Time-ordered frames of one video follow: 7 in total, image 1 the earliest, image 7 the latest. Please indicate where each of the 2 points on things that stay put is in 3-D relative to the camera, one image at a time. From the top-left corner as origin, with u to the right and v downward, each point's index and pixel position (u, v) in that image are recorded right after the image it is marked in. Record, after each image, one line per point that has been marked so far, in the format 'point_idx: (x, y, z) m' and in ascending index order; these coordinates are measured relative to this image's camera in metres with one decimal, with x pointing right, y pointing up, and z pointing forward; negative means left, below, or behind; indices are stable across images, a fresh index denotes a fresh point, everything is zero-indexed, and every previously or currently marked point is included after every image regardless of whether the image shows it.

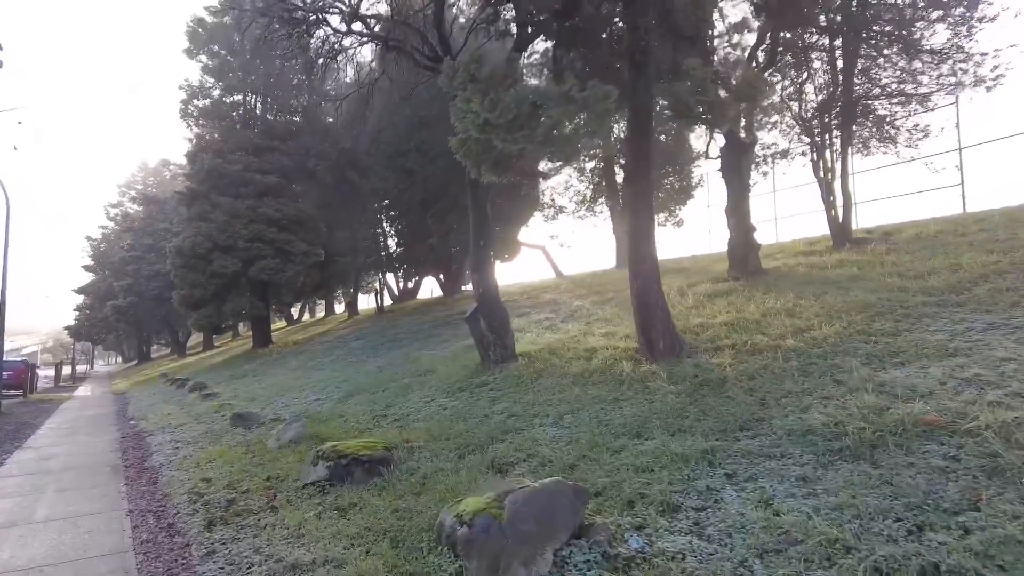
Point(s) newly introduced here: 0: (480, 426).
0: (-0.3, -1.4, +6.9) m
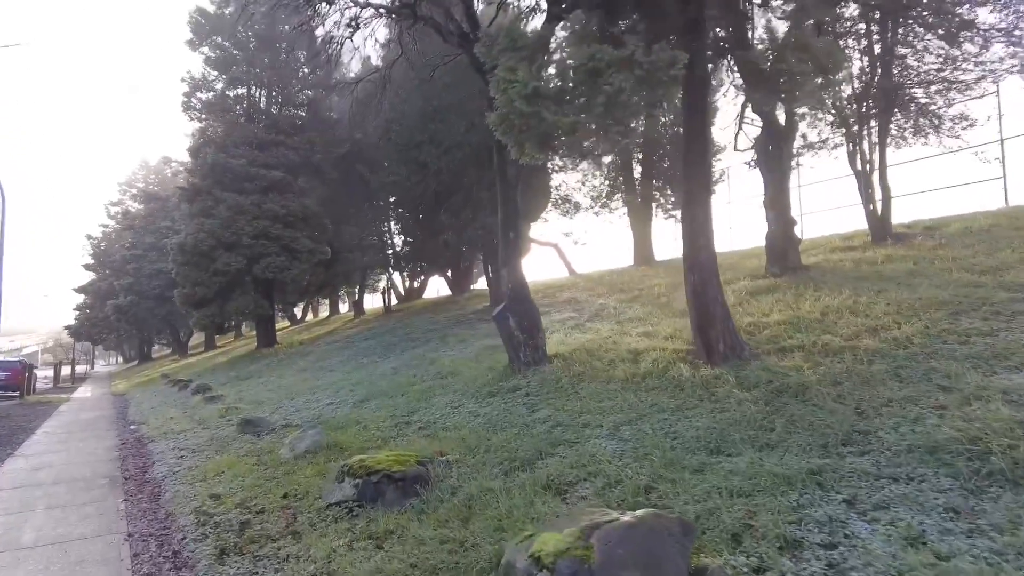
0: (+0.1, -1.4, +6.1) m
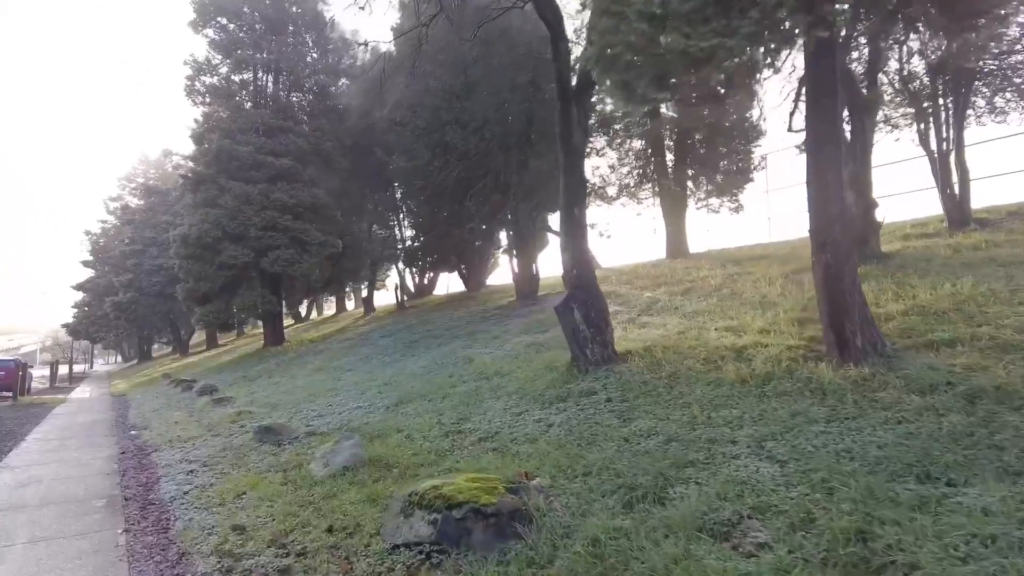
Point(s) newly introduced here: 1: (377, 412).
0: (+0.9, -1.2, +4.9) m
1: (-1.8, -1.6, +8.7) m
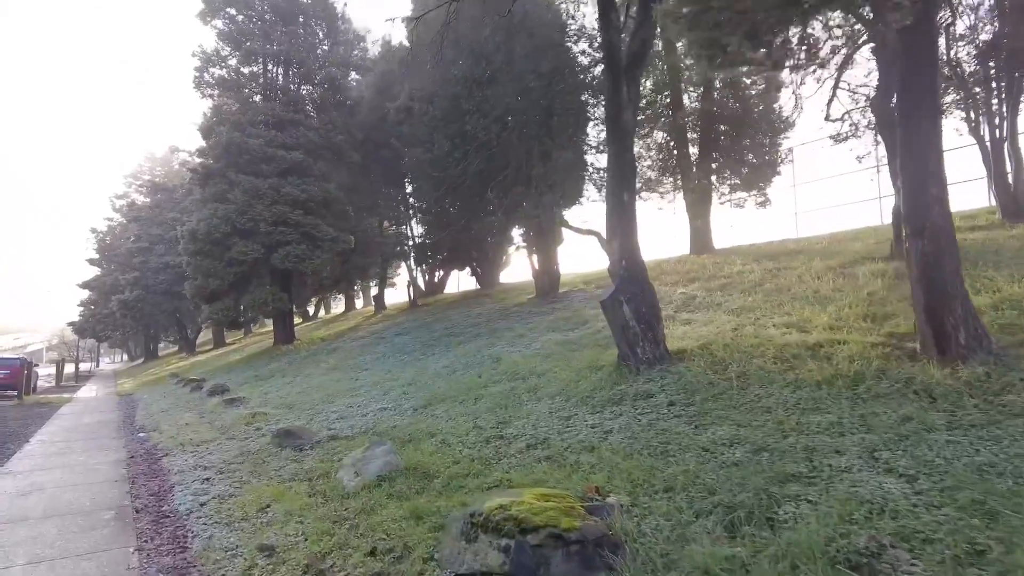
0: (+1.3, -1.1, +4.2) m
1: (-1.3, -1.5, +8.1) m
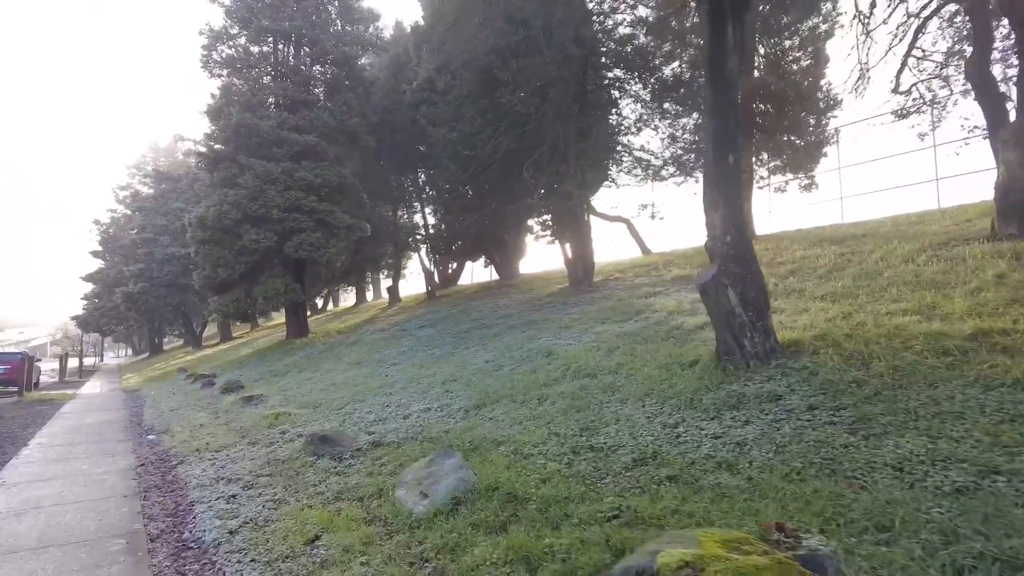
0: (+2.0, -1.0, +3.1) m
1: (-0.6, -1.4, +7.0) m
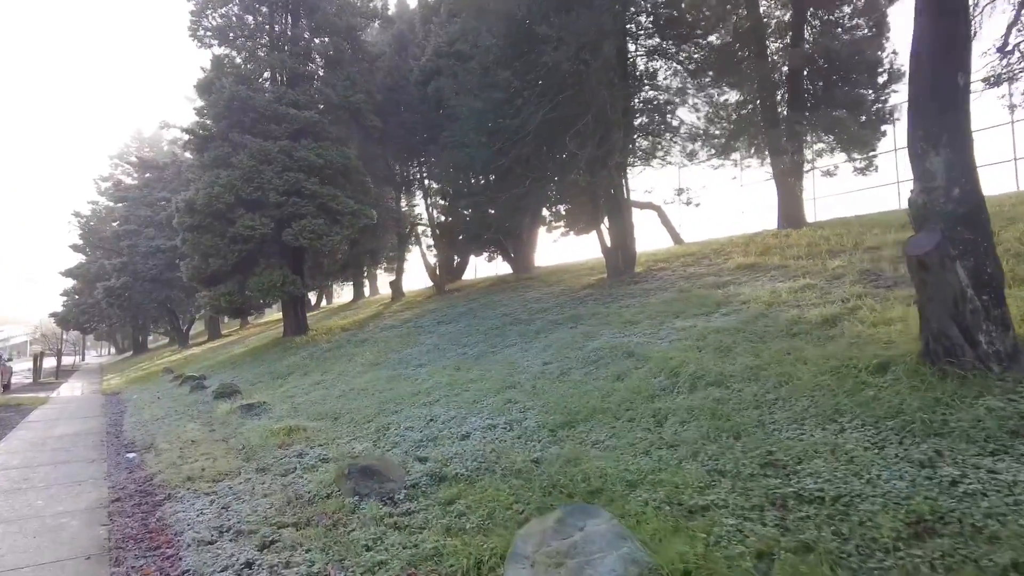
0: (+2.9, -0.8, +1.4) m
1: (+0.2, -1.2, +5.3) m
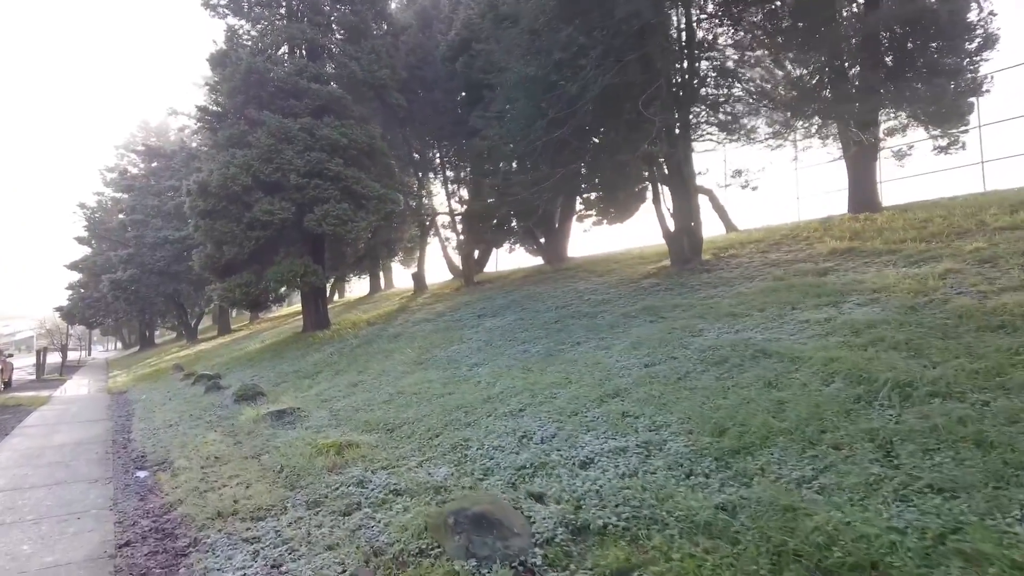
0: (+3.8, -0.7, -0.1) m
1: (+1.1, -1.0, +3.8) m
